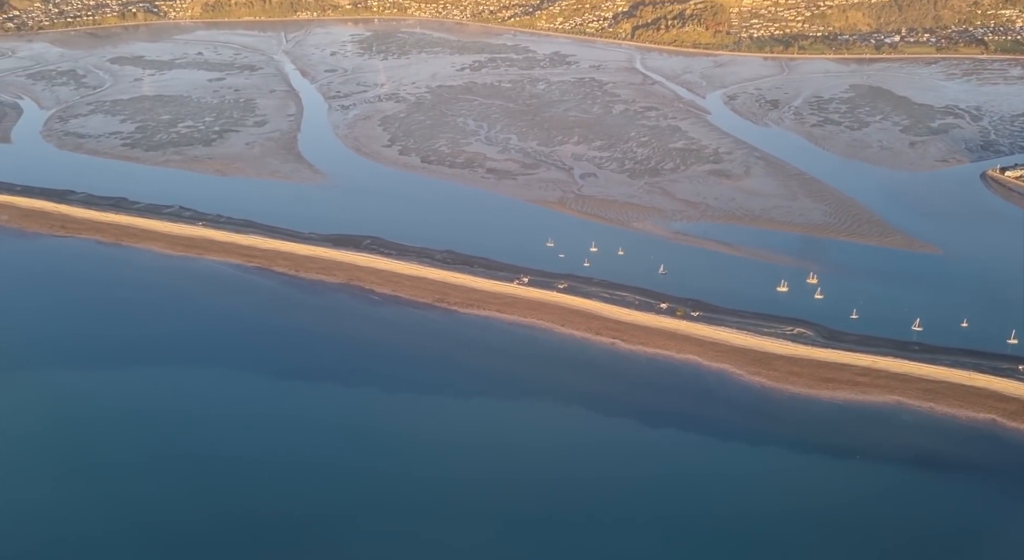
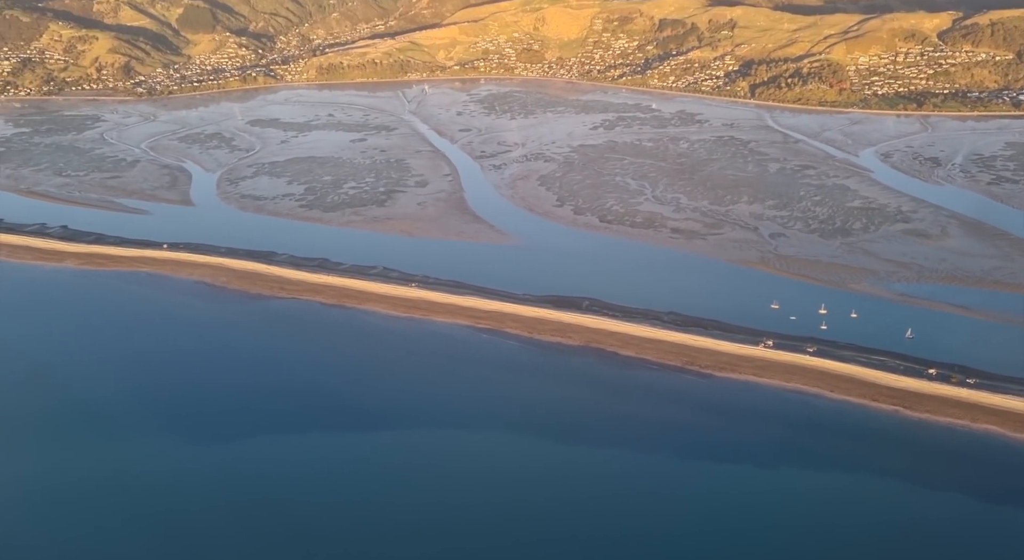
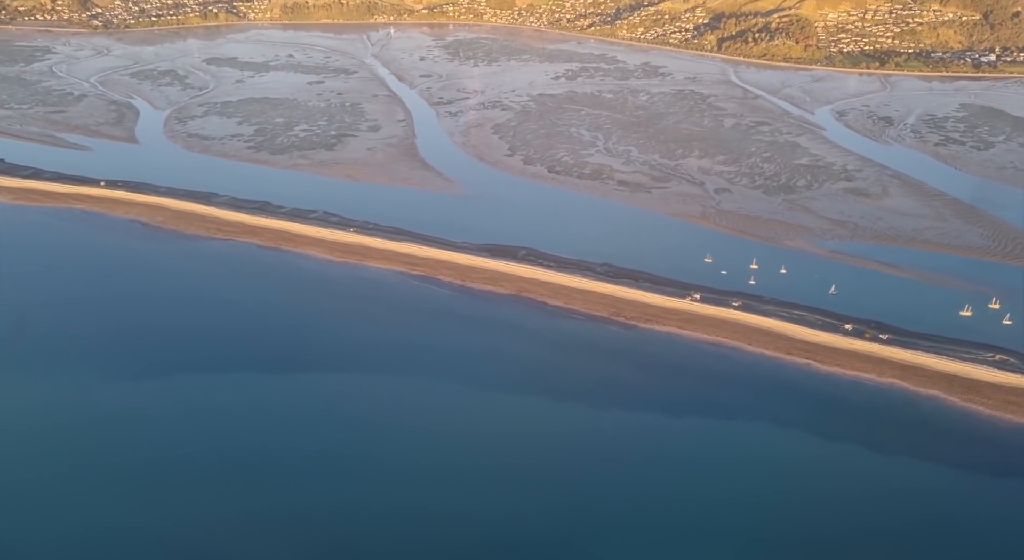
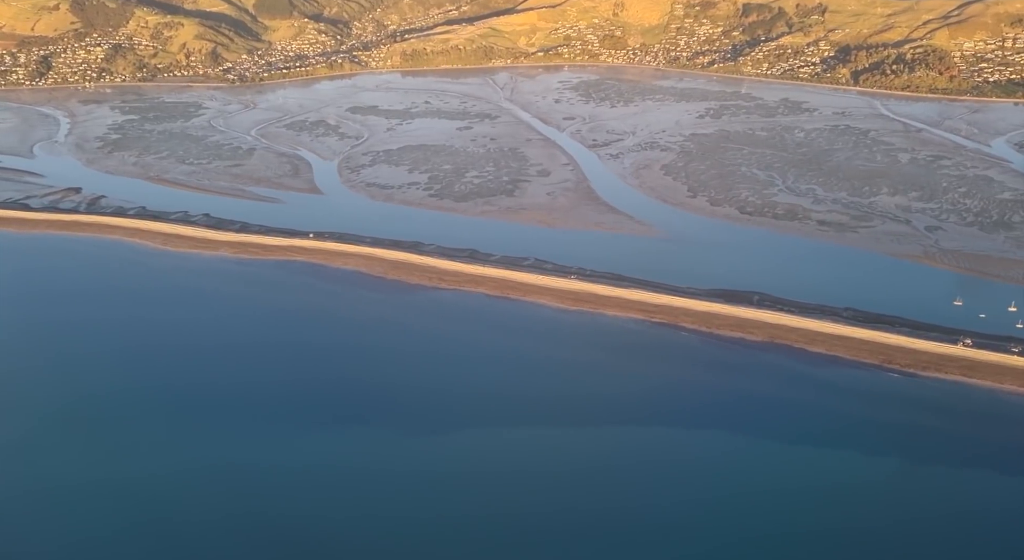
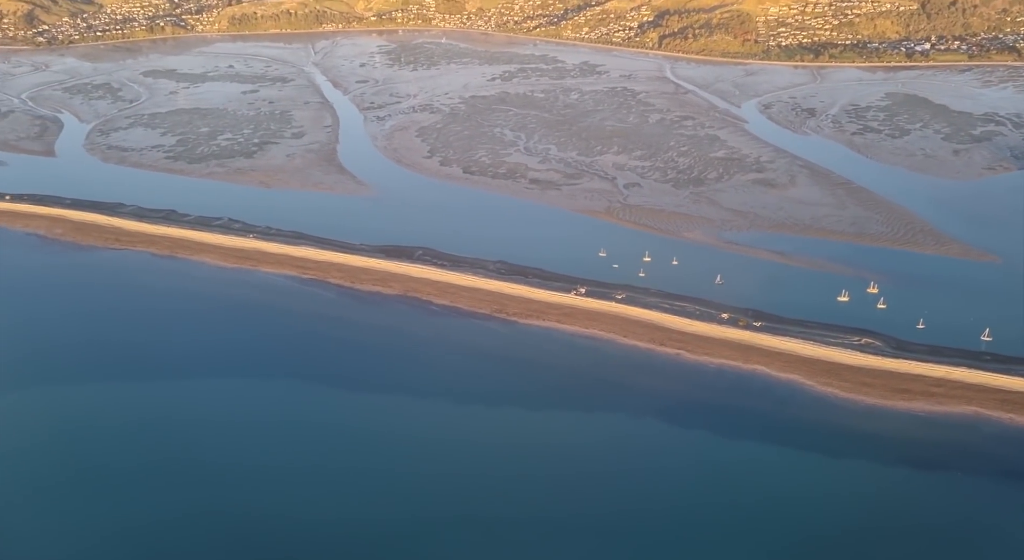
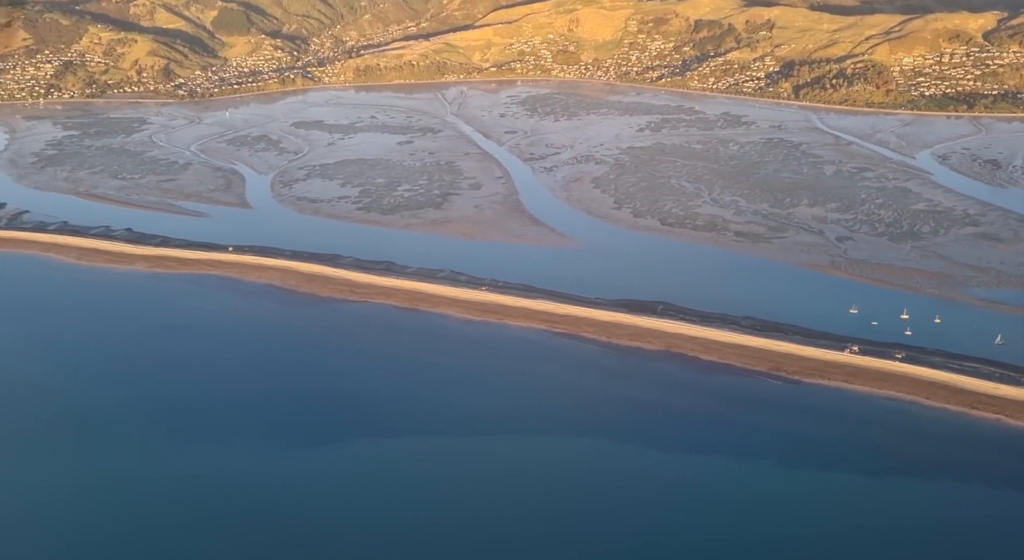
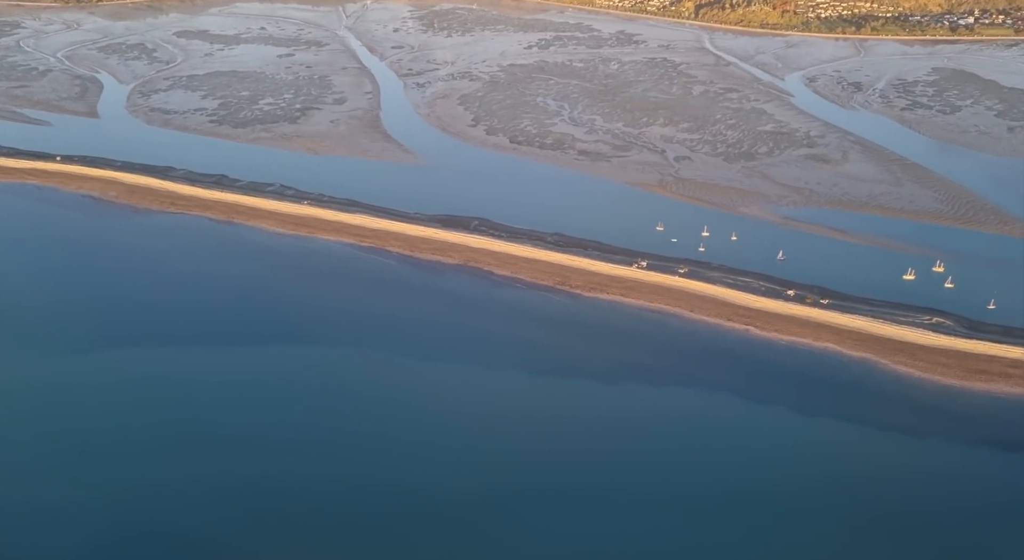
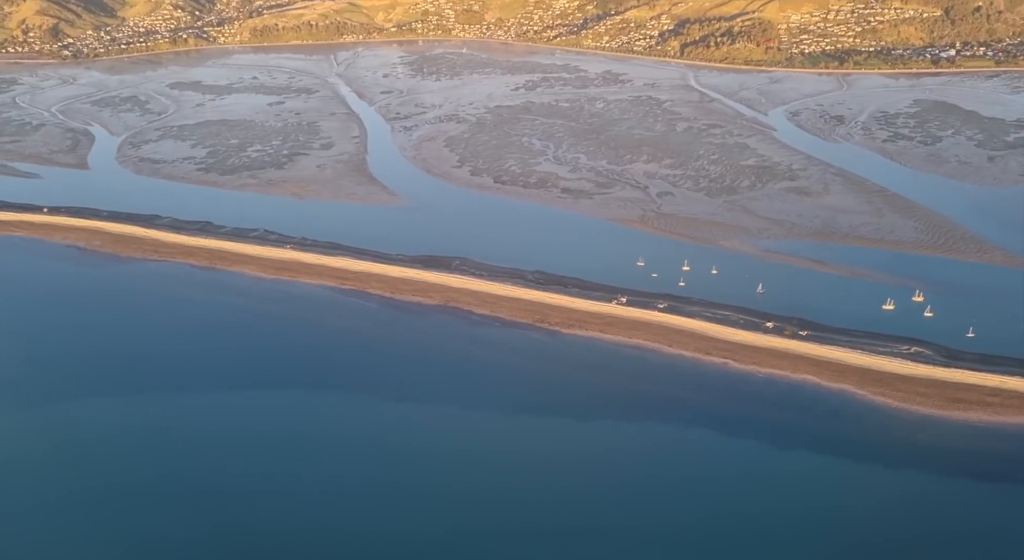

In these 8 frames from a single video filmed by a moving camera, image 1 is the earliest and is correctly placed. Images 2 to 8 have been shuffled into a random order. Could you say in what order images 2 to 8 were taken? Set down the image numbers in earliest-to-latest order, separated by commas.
5, 8, 7, 3, 2, 6, 4
